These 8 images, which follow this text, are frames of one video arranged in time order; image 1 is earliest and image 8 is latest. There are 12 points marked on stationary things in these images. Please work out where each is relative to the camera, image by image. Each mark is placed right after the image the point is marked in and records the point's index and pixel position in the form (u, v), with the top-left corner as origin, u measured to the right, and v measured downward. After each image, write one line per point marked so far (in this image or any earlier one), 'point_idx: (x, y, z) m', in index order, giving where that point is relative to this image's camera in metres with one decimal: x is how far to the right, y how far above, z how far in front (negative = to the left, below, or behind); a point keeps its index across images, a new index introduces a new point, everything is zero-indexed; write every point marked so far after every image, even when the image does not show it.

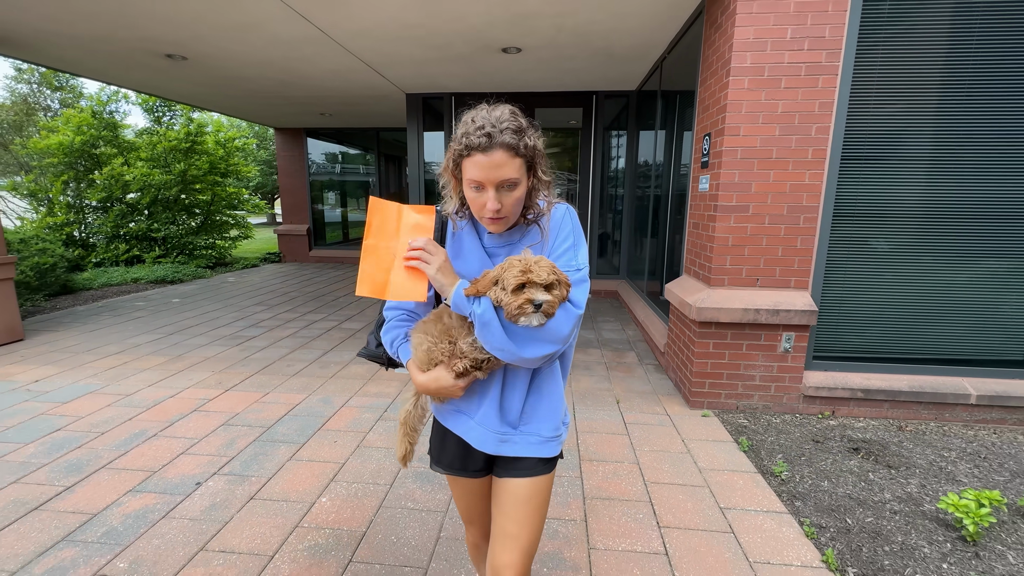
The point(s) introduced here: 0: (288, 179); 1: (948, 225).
0: (-5.7, +2.8, +11.4) m
1: (+3.3, +0.5, +3.3) m
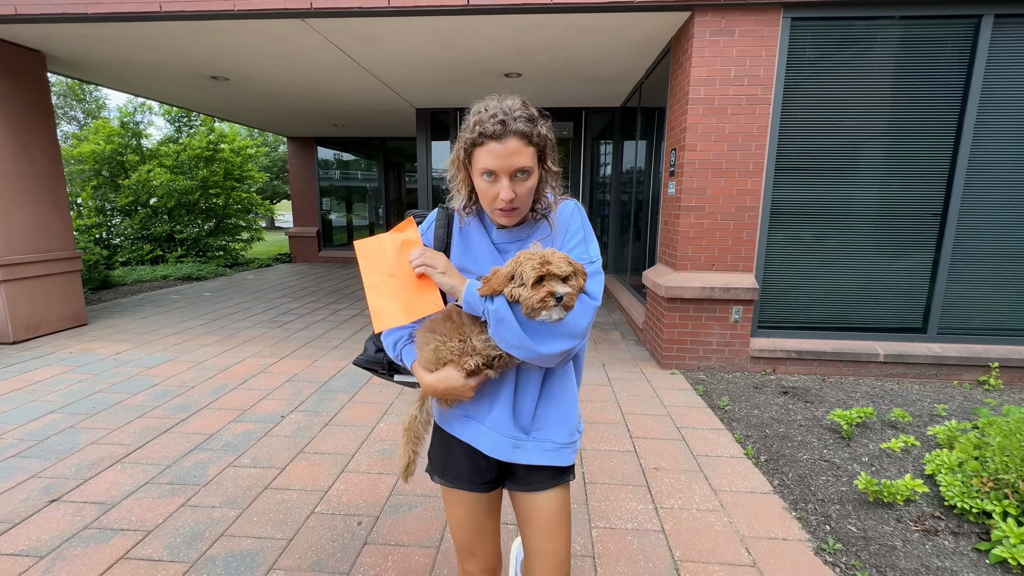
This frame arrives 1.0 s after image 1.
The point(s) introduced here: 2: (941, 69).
0: (-5.8, +2.8, +12.2) m
1: (+3.3, +0.6, +4.2) m
2: (+3.8, +1.9, +3.9) m
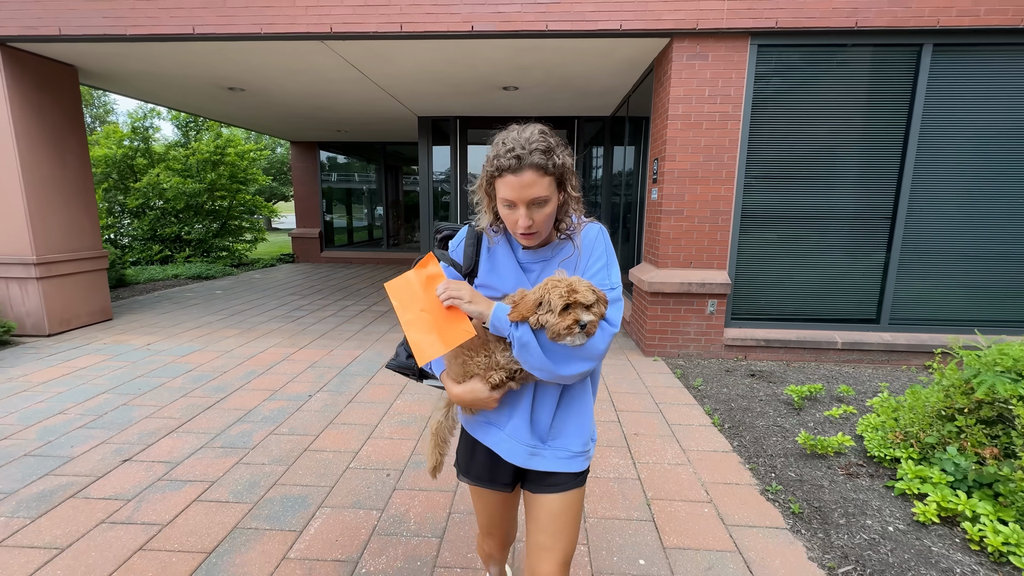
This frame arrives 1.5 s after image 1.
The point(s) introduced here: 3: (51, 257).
0: (-5.9, +2.8, +12.6) m
1: (+3.3, +0.7, +4.7) m
2: (+3.8, +2.0, +4.4) m
3: (-5.5, +0.4, +5.3) m
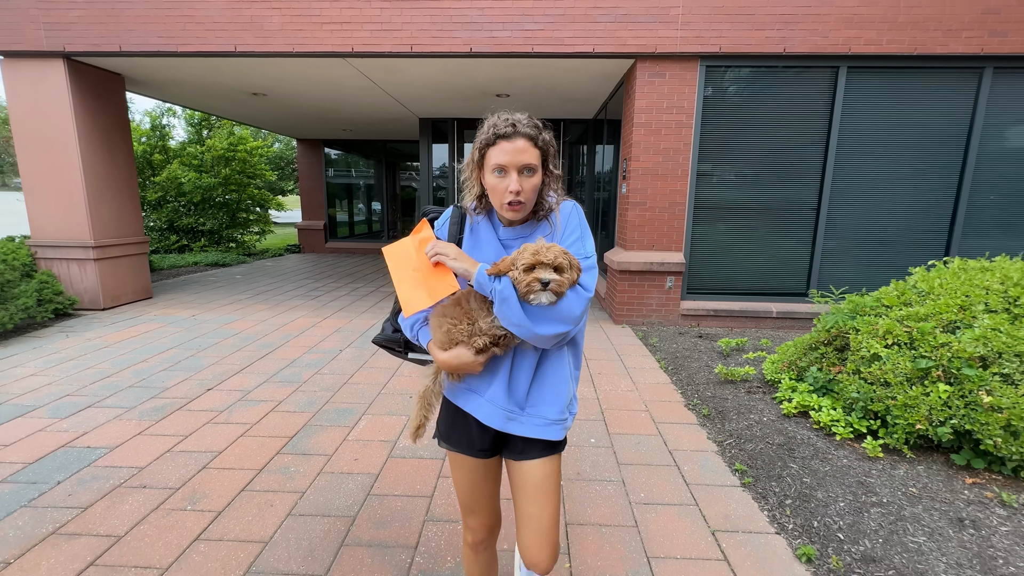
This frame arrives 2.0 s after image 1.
0: (-6.1, +3.2, +13.4) m
1: (+3.2, +0.9, +5.7) m
2: (+3.7, +2.3, +5.4) m
3: (-5.6, +0.6, +6.1) m
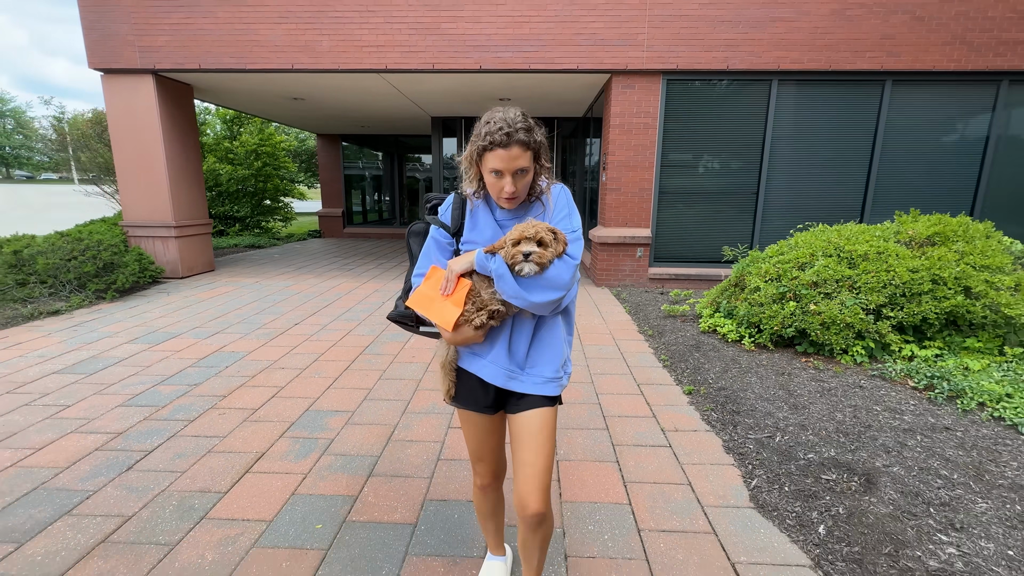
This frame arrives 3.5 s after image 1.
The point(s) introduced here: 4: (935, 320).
0: (-6.1, +3.8, +14.8) m
1: (+3.2, +1.4, +7.1) m
2: (+3.7, +2.7, +6.8) m
3: (-5.6, +1.1, +7.6) m
4: (+3.5, -0.3, +3.7) m
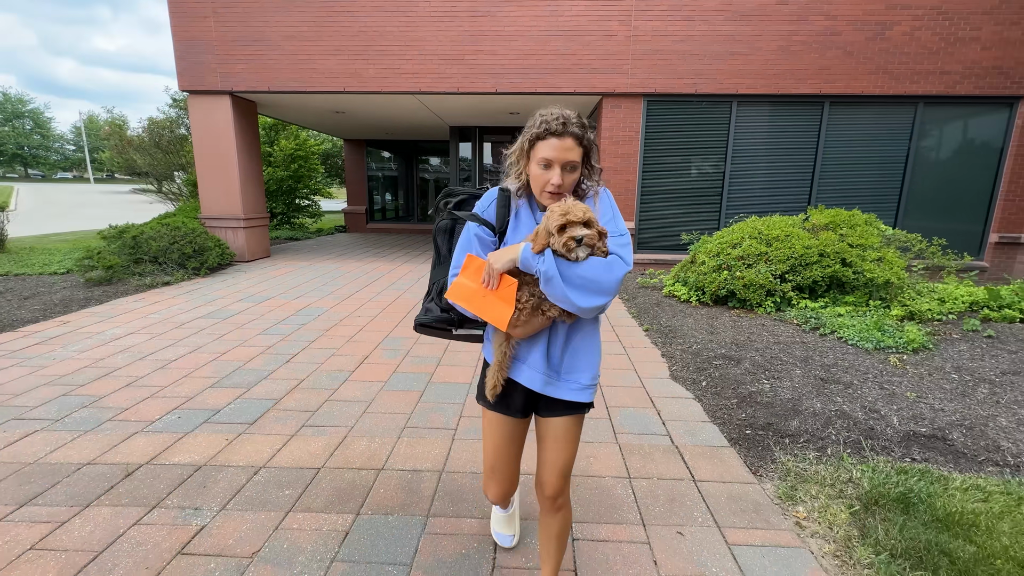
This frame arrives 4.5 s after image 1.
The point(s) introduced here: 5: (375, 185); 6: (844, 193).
0: (-5.9, +4.2, +16.4) m
1: (+3.4, +1.8, +8.7) m
2: (+3.9, +3.1, +8.4) m
3: (-5.4, +1.5, +9.2) m
4: (+3.7, +0.1, +5.3) m
5: (-5.1, +3.8, +16.7) m
6: (+6.3, +1.8, +8.4) m
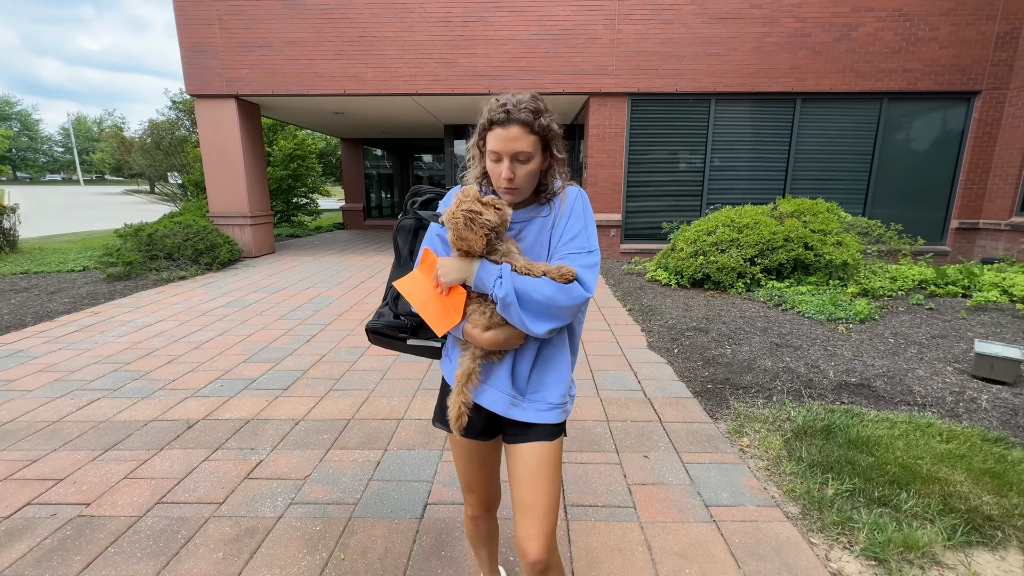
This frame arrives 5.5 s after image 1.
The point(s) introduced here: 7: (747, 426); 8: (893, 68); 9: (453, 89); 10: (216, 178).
0: (-6.2, +4.3, +16.8) m
1: (+3.3, +2.0, +9.2) m
2: (+3.7, +3.3, +8.9) m
3: (-5.5, +1.6, +9.6) m
4: (+3.6, +0.3, +5.9) m
5: (-5.4, +4.0, +17.1) m
6: (+6.1, +2.1, +9.0) m
7: (+1.6, -0.9, +3.0) m
8: (+7.2, +4.1, +8.4) m
9: (-1.2, +4.0, +8.9) m
10: (-6.2, +2.3, +9.3) m
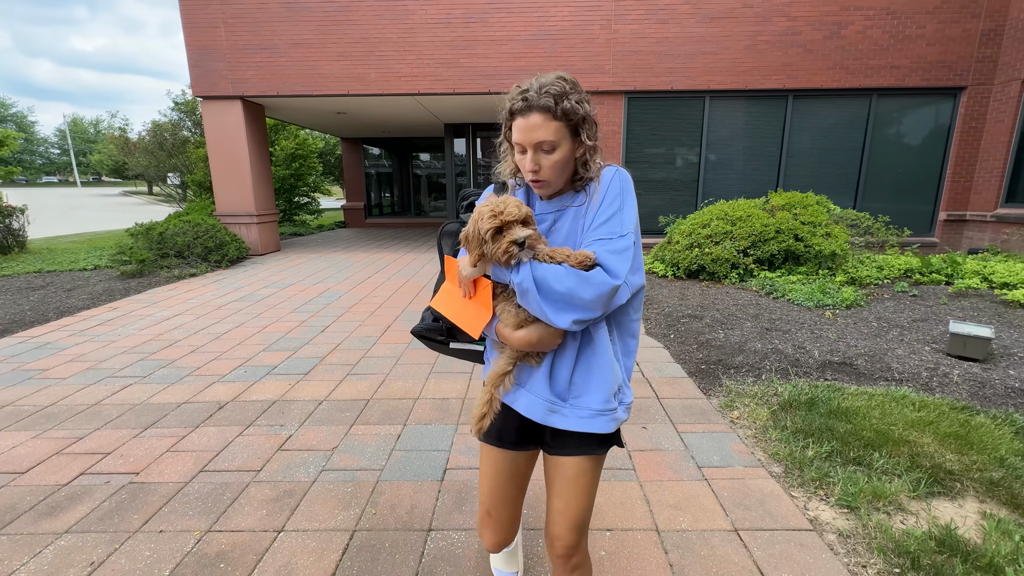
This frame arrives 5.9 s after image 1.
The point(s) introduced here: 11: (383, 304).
0: (-6.2, +4.4, +17.0) m
1: (+3.3, +2.2, +9.5) m
2: (+3.7, +3.5, +9.2) m
3: (-5.5, +1.7, +9.8) m
4: (+3.6, +0.4, +6.1) m
5: (-5.4, +4.1, +17.3) m
6: (+6.2, +2.3, +9.3) m
7: (+1.6, -0.8, +3.2) m
8: (+7.2, +4.3, +8.7) m
9: (-1.2, +4.1, +9.1) m
10: (-6.2, +2.4, +9.5) m
11: (-1.7, -0.2, +5.9) m
